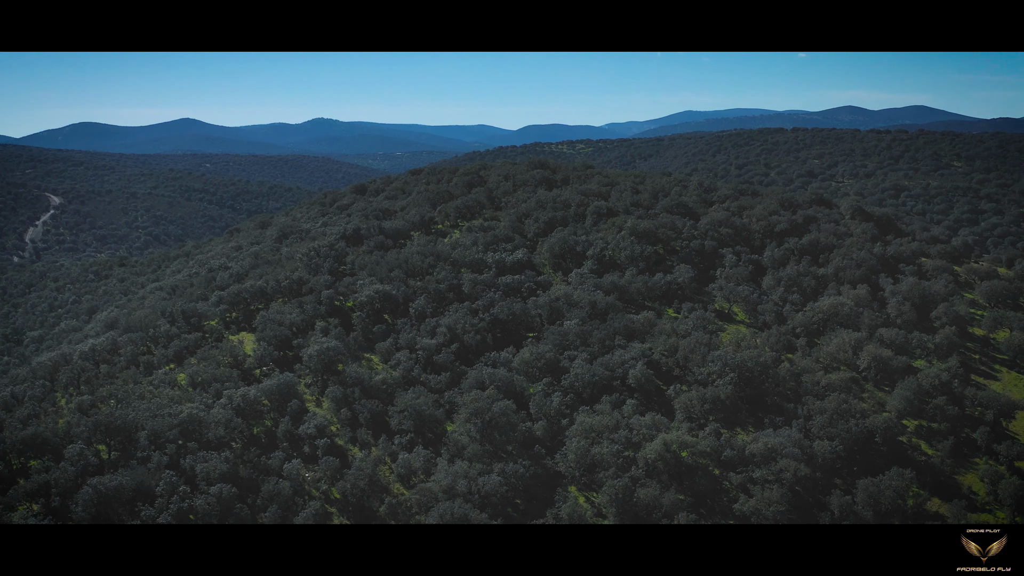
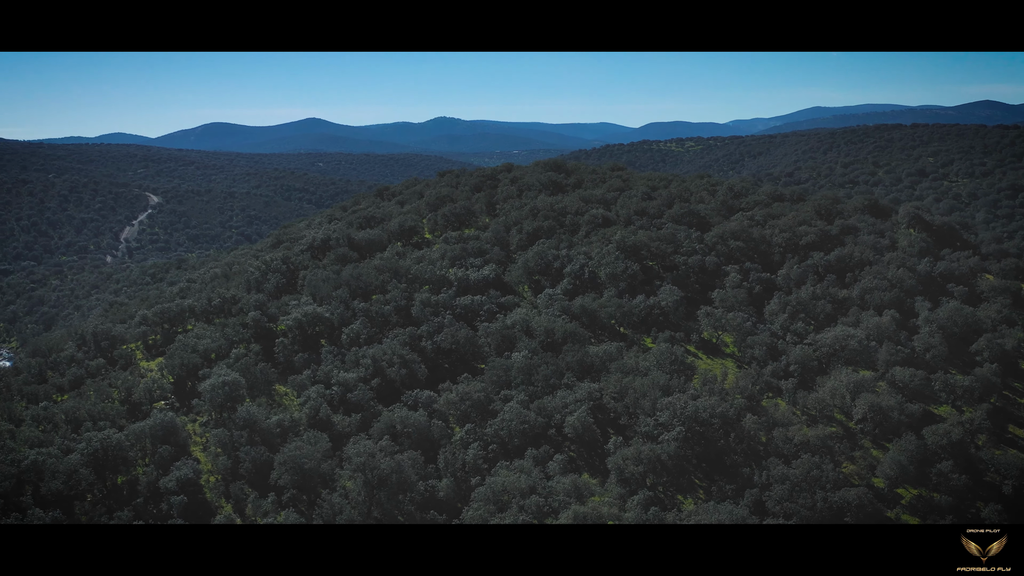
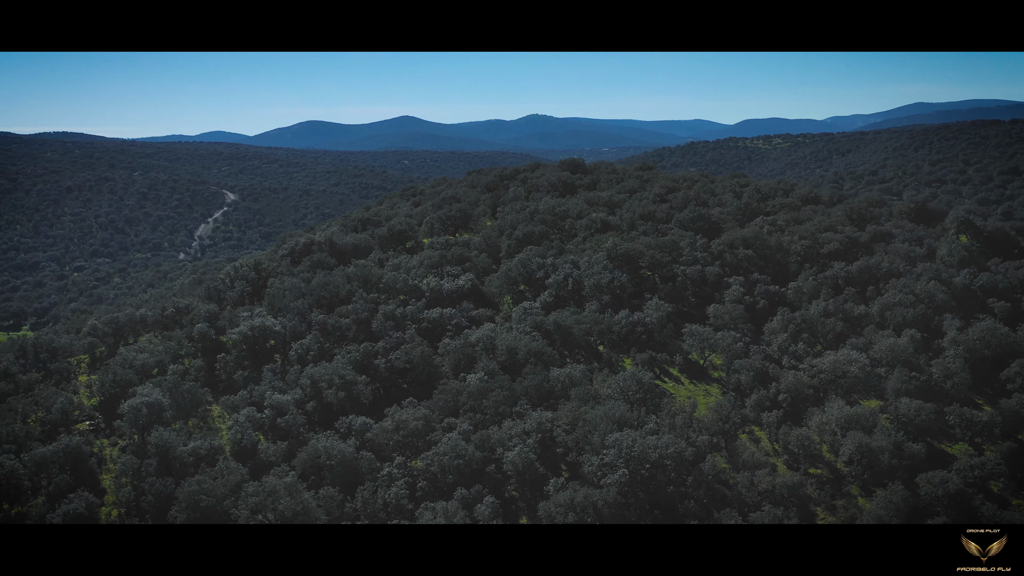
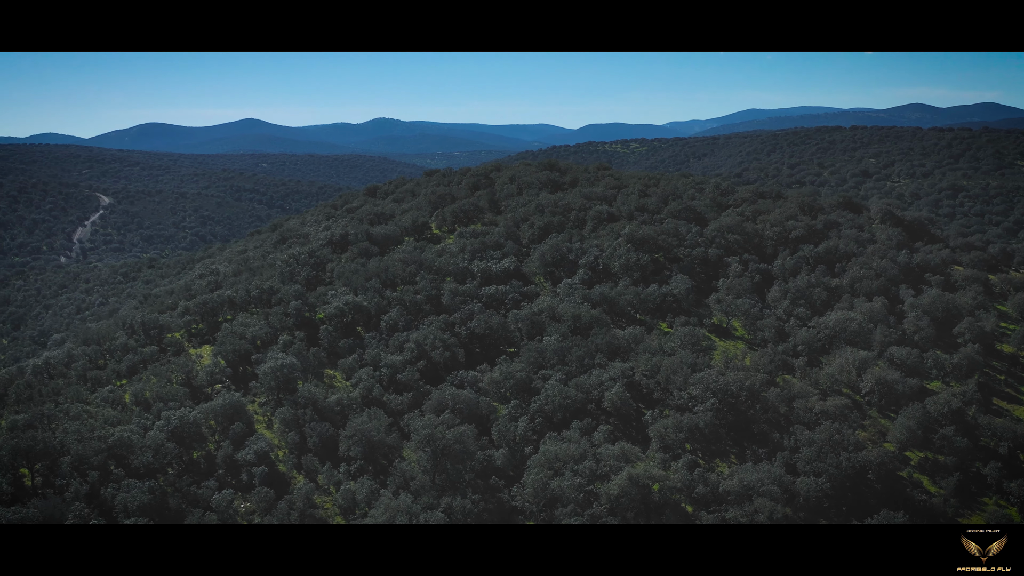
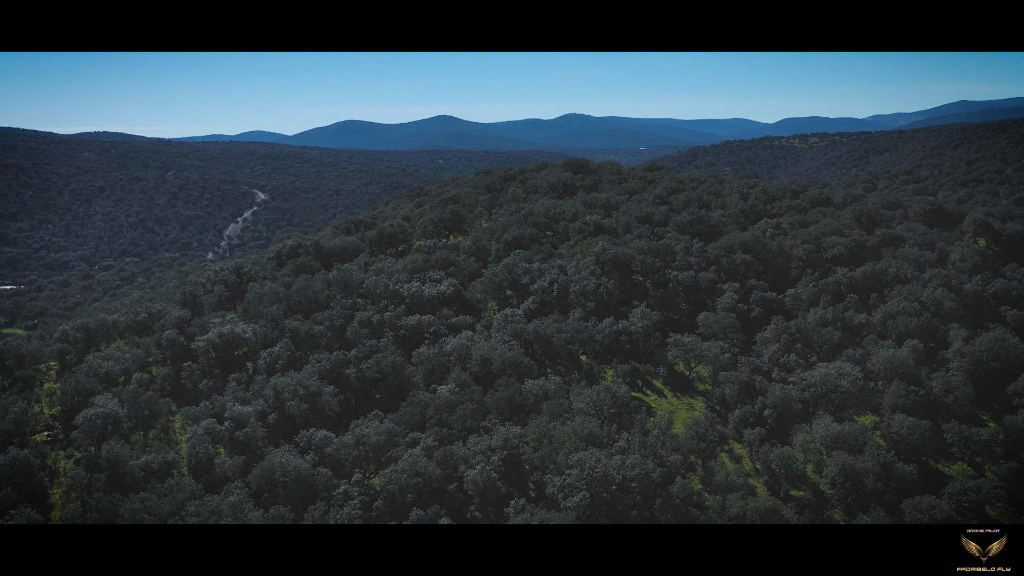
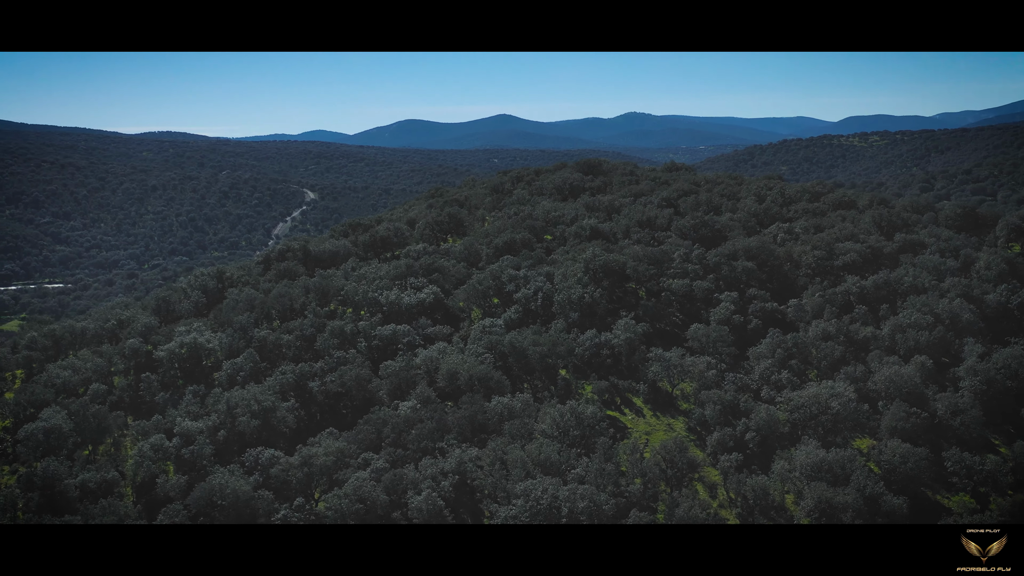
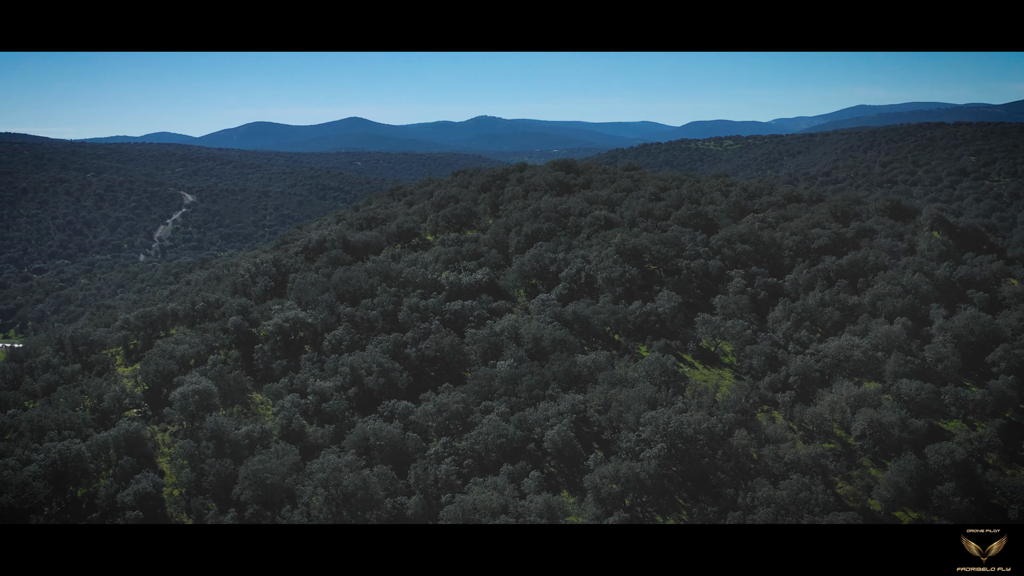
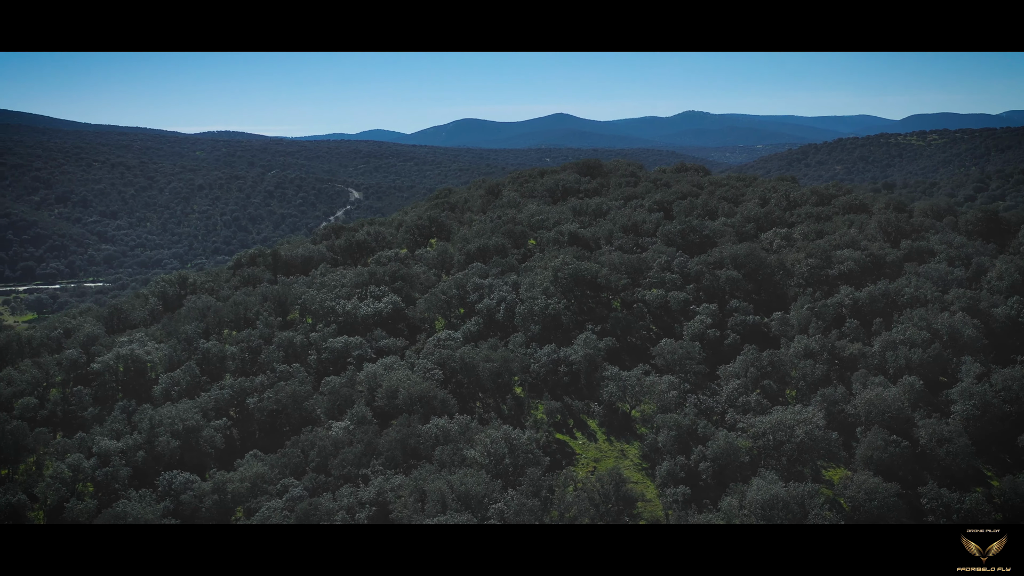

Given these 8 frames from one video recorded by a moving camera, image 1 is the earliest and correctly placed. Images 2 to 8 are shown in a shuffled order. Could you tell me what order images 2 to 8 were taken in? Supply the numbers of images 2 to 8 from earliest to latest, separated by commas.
4, 2, 7, 3, 5, 6, 8
